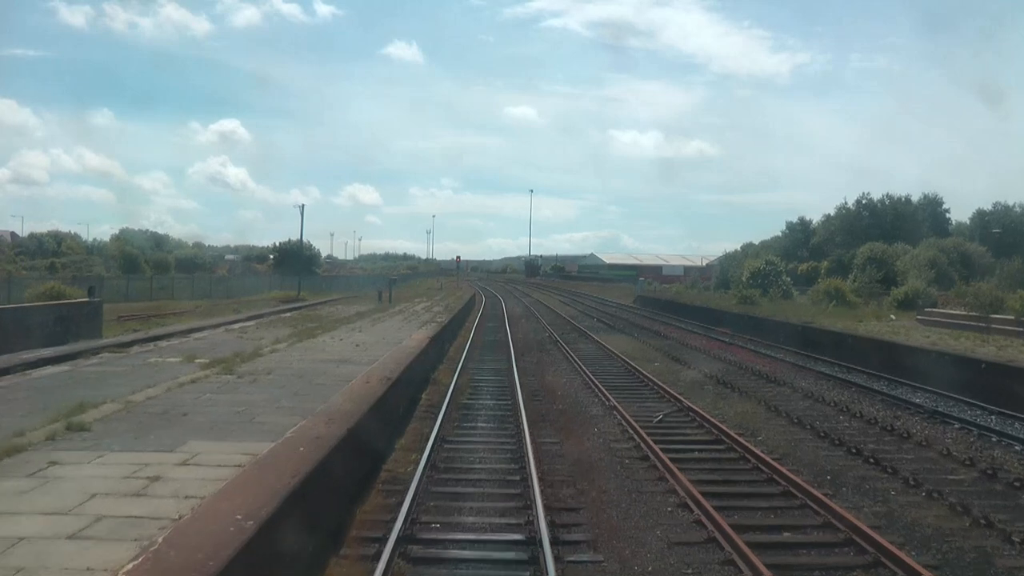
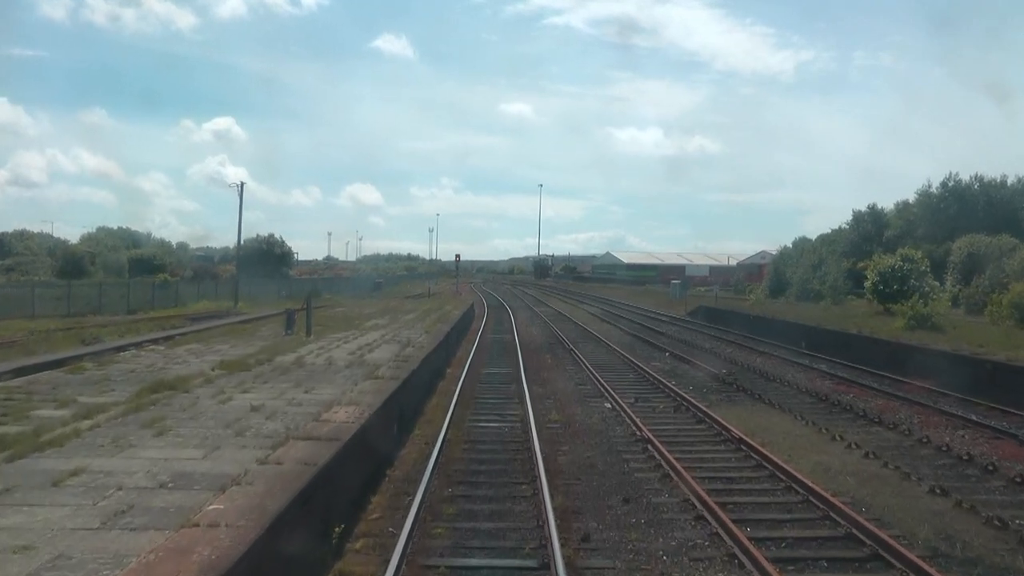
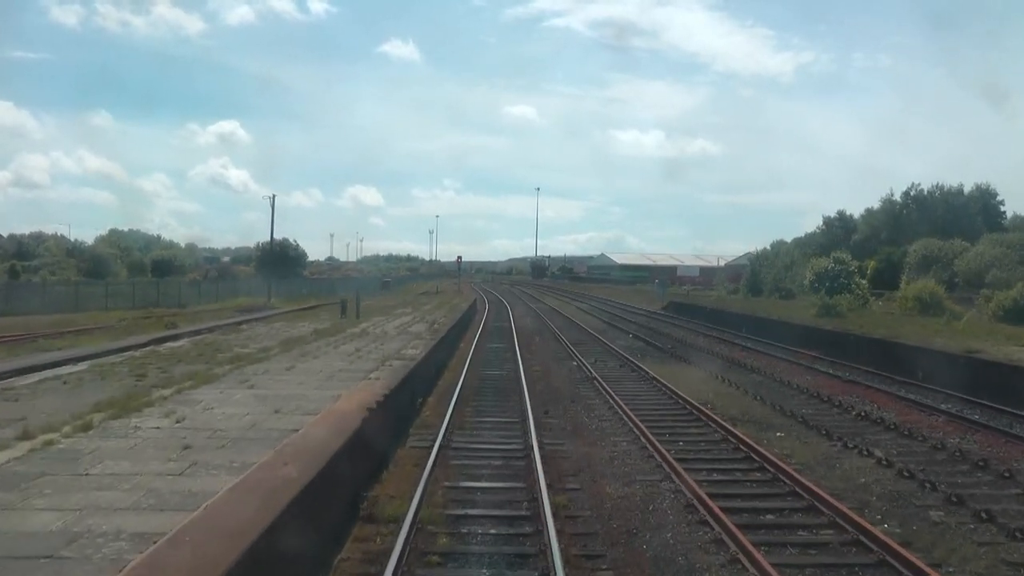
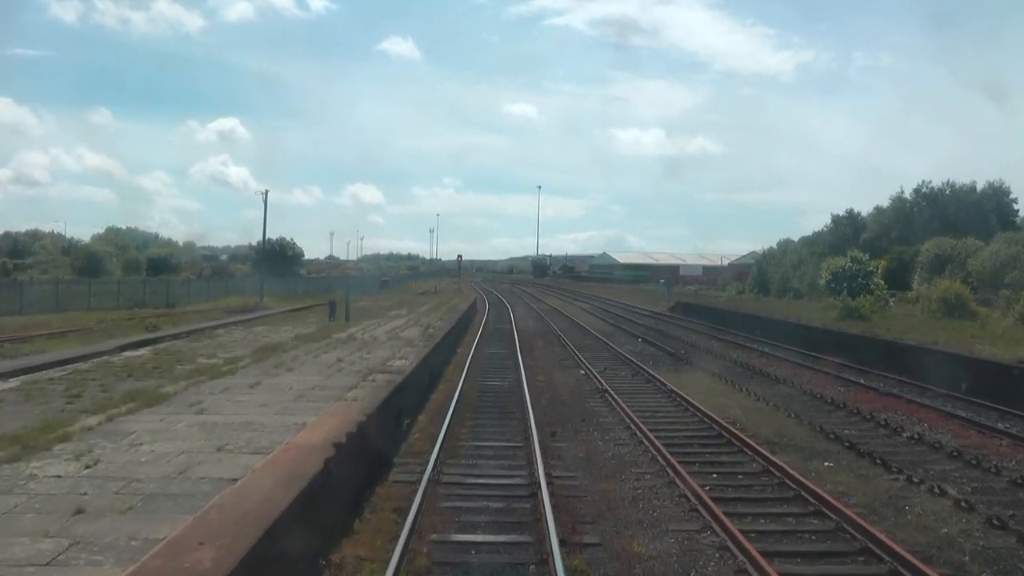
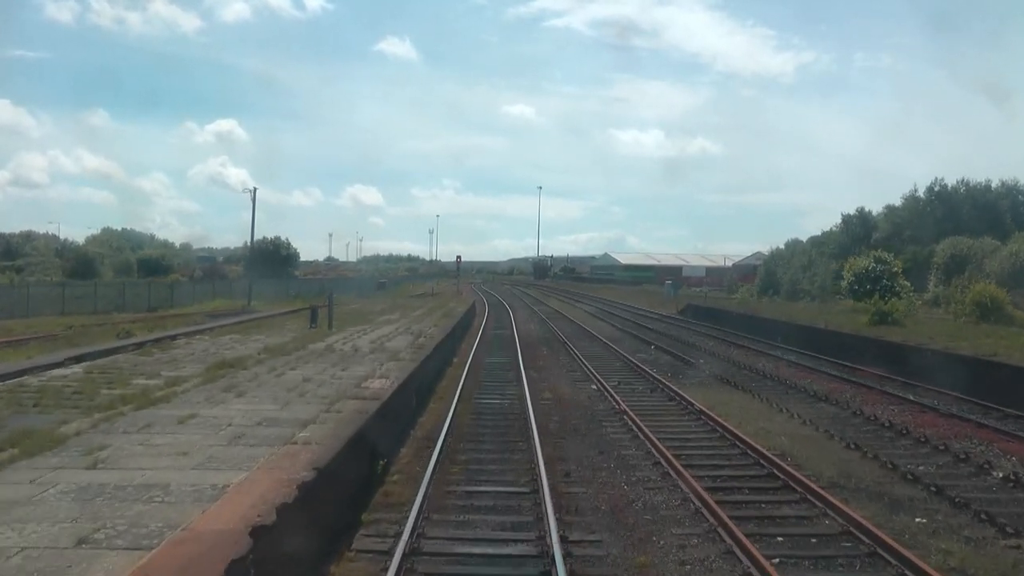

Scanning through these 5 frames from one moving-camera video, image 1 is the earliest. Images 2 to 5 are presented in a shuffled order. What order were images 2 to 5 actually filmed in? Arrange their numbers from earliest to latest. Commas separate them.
3, 4, 5, 2
